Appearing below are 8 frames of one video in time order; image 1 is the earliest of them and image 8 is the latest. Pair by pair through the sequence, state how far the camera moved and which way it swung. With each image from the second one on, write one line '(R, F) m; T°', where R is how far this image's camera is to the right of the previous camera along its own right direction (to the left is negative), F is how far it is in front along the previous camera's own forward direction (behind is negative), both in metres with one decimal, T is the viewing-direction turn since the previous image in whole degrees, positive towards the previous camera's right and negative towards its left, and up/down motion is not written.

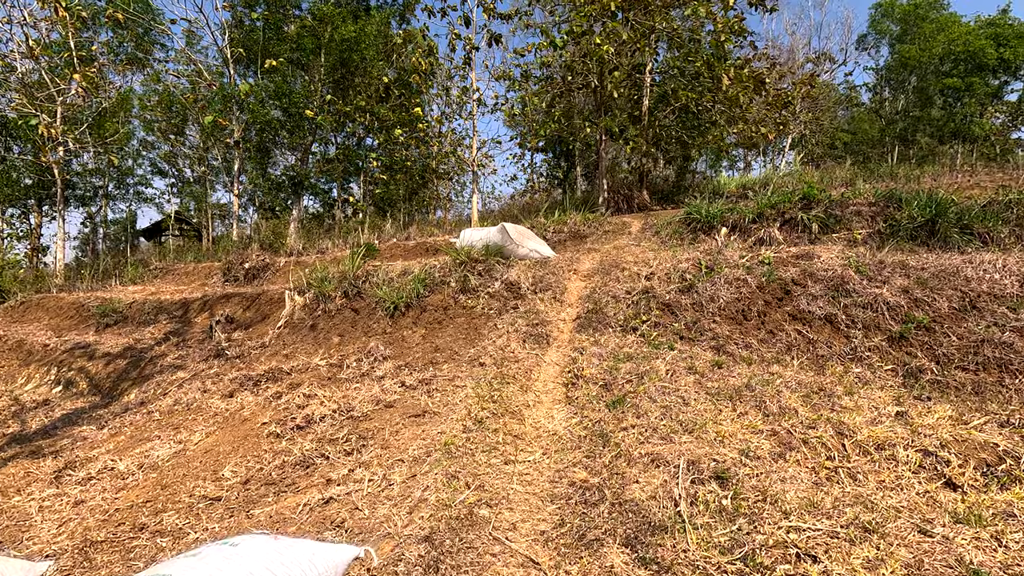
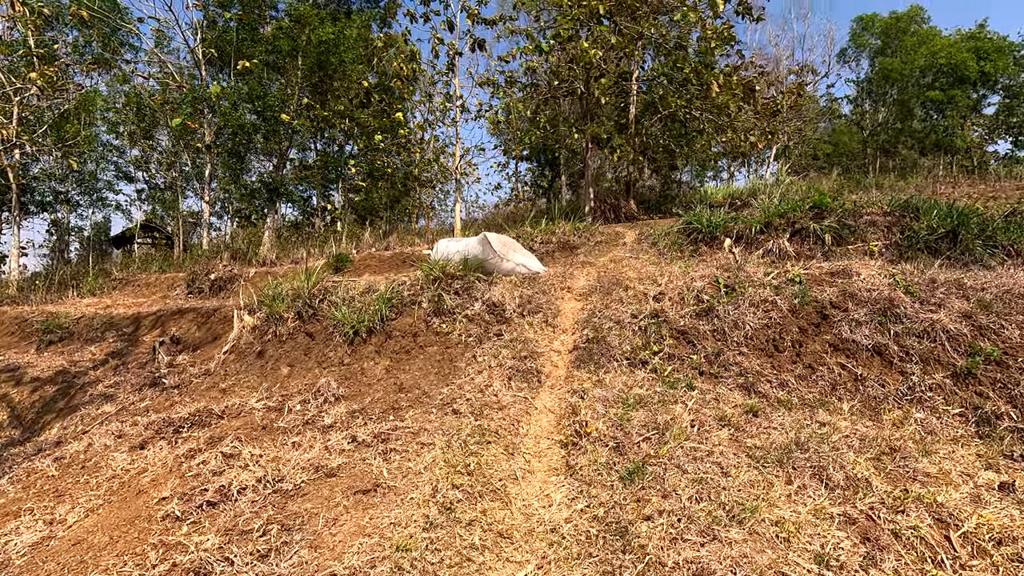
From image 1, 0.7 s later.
(0.0, +0.7) m; +2°
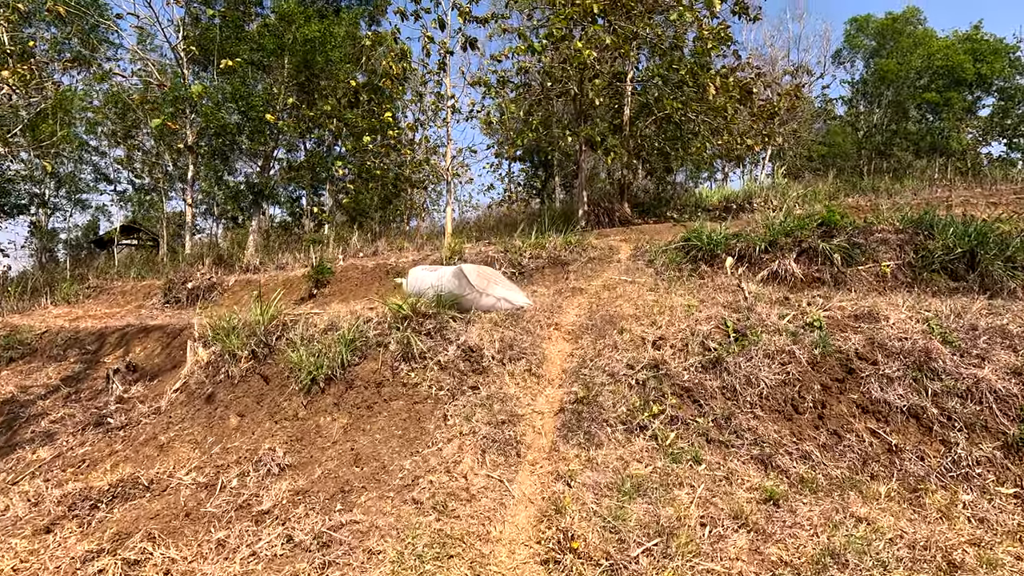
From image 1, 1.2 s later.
(+0.1, +0.5) m; +1°
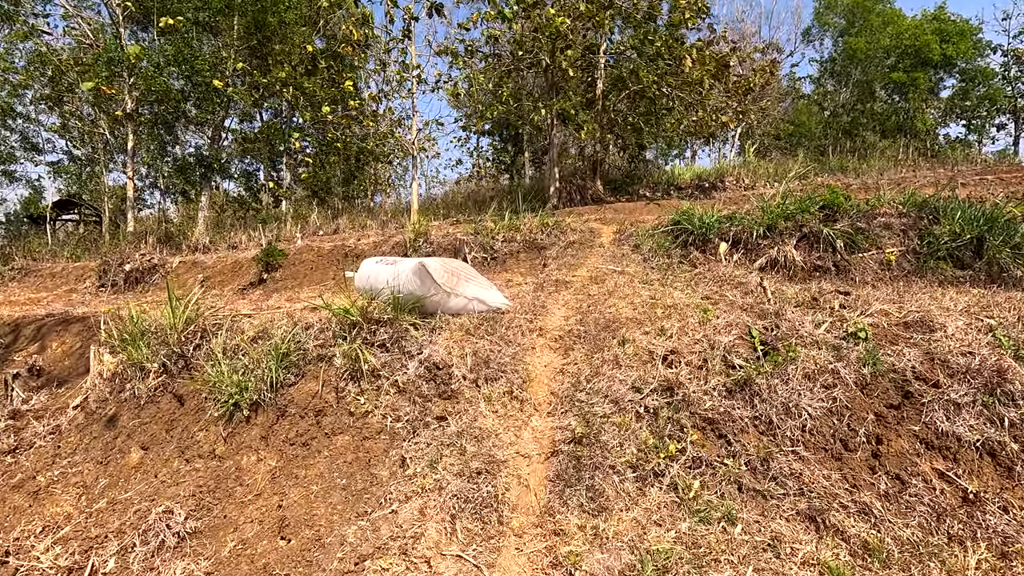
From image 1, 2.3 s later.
(0.0, +0.7) m; +3°
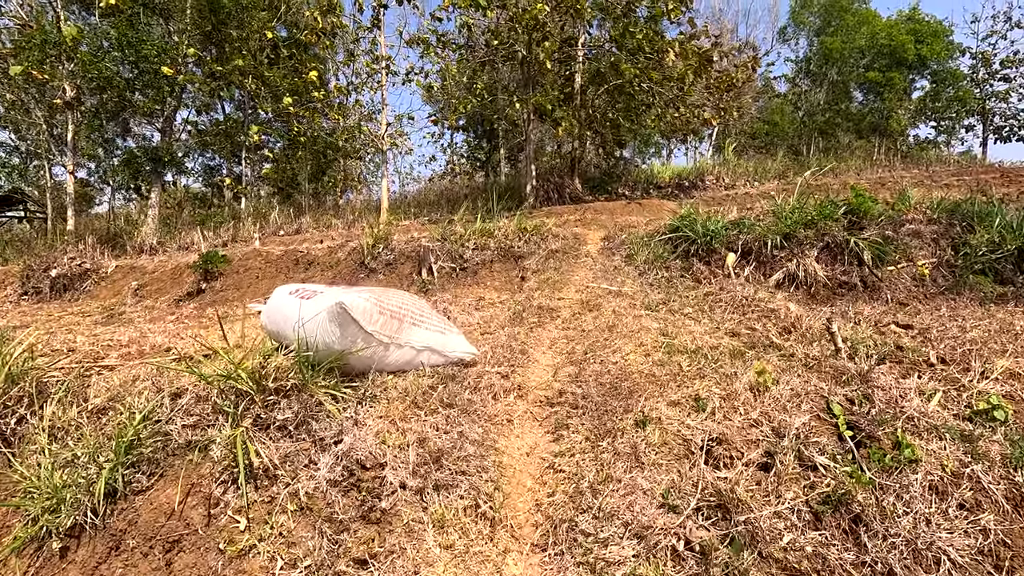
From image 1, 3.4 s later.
(0.0, +0.9) m; +3°
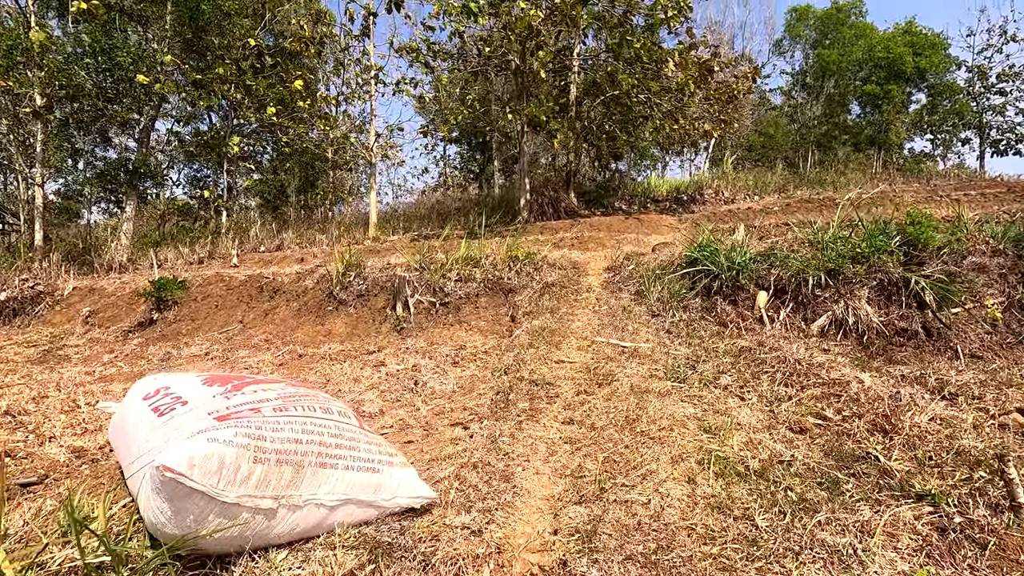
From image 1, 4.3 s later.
(+0.1, +0.8) m; +1°
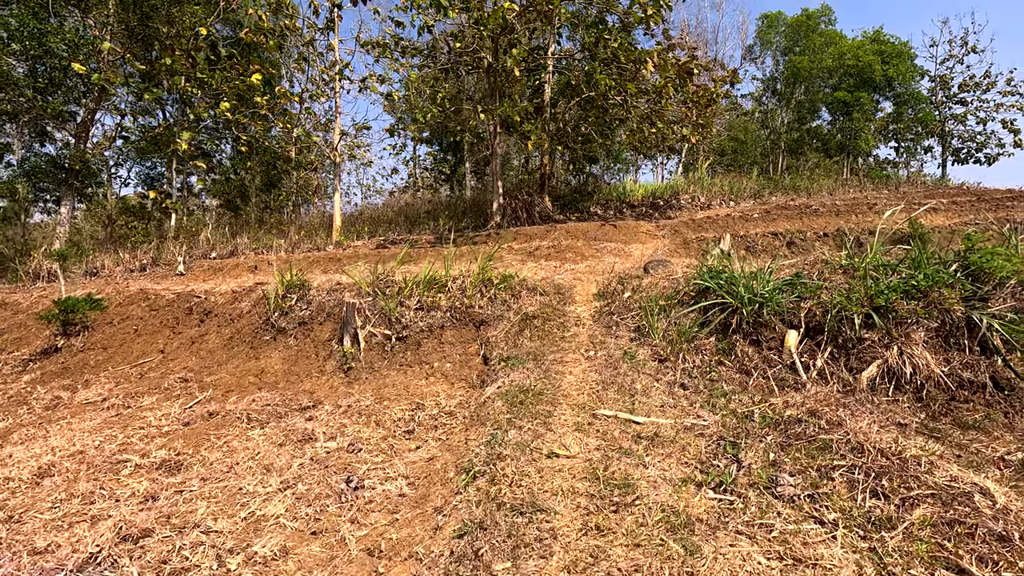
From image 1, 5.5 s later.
(0.0, +0.8) m; +3°
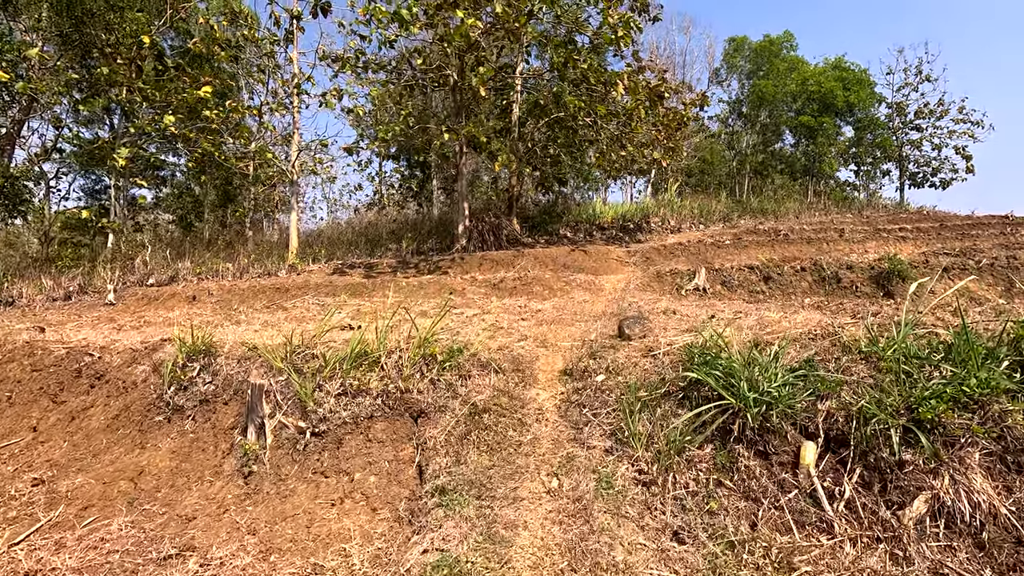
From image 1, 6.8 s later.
(+0.1, +0.8) m; +3°
